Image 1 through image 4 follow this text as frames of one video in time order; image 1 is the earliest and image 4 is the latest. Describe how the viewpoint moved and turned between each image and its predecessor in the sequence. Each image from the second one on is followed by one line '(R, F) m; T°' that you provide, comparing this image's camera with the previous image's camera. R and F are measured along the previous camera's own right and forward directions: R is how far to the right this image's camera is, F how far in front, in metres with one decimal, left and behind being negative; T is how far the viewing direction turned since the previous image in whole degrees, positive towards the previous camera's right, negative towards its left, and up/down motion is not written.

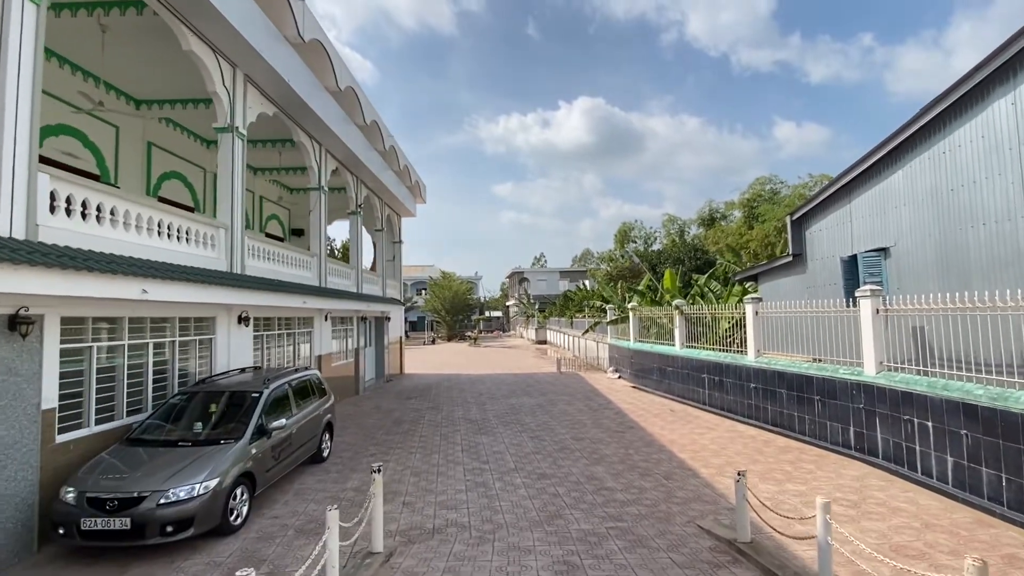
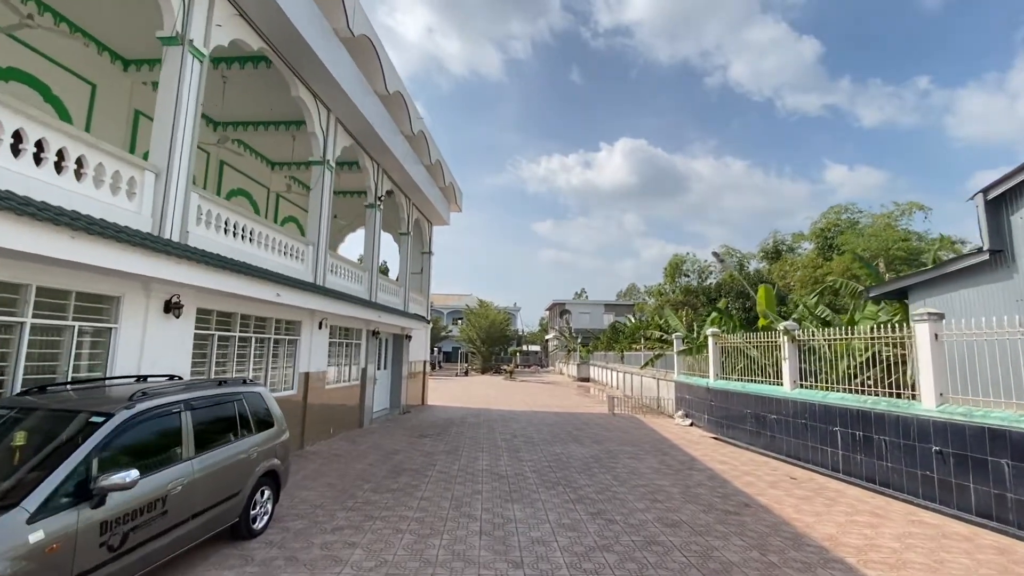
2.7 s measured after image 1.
(-0.2, +3.0) m; -5°
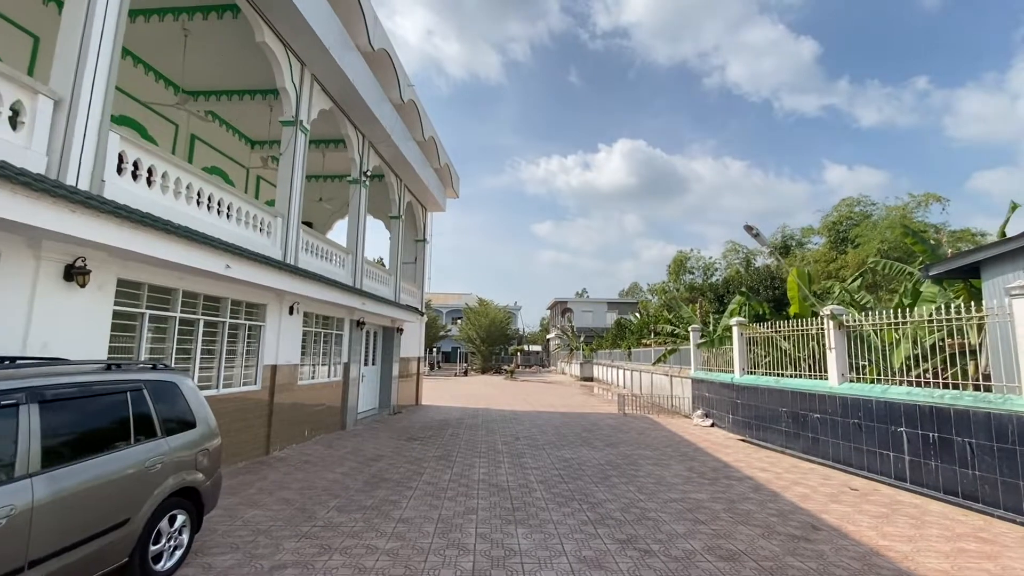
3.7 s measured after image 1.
(0.0, +1.3) m; 0°
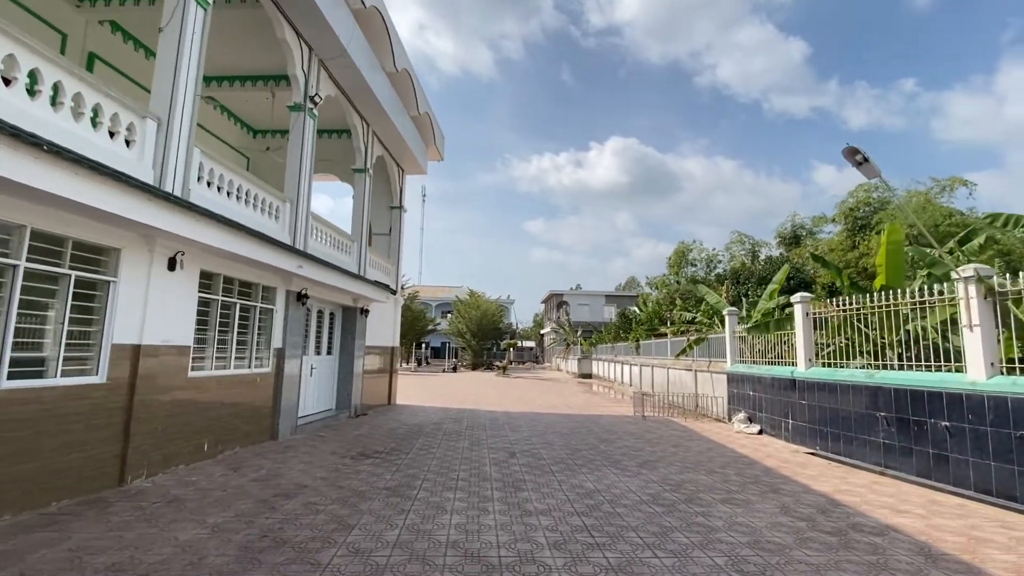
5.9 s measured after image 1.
(0.0, +2.7) m; +1°
